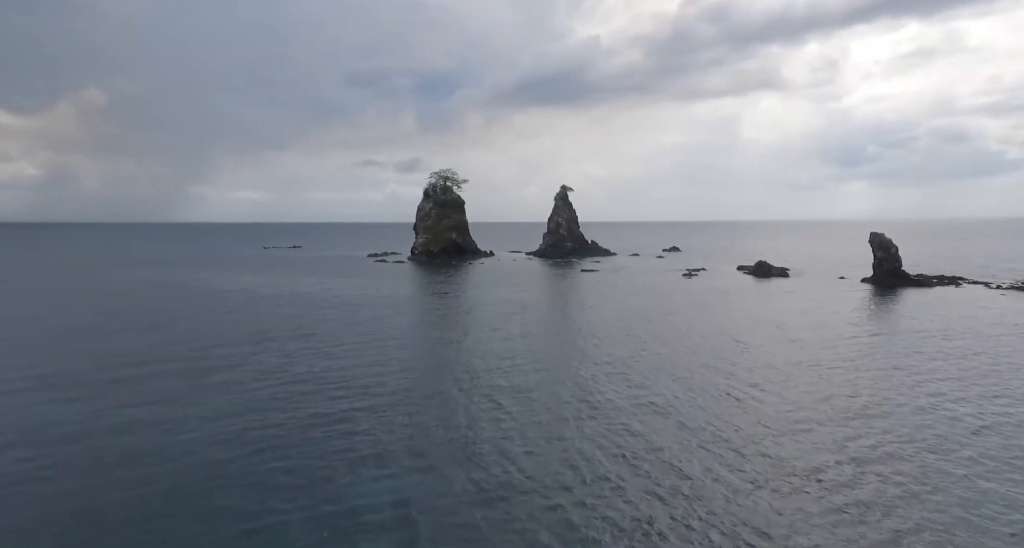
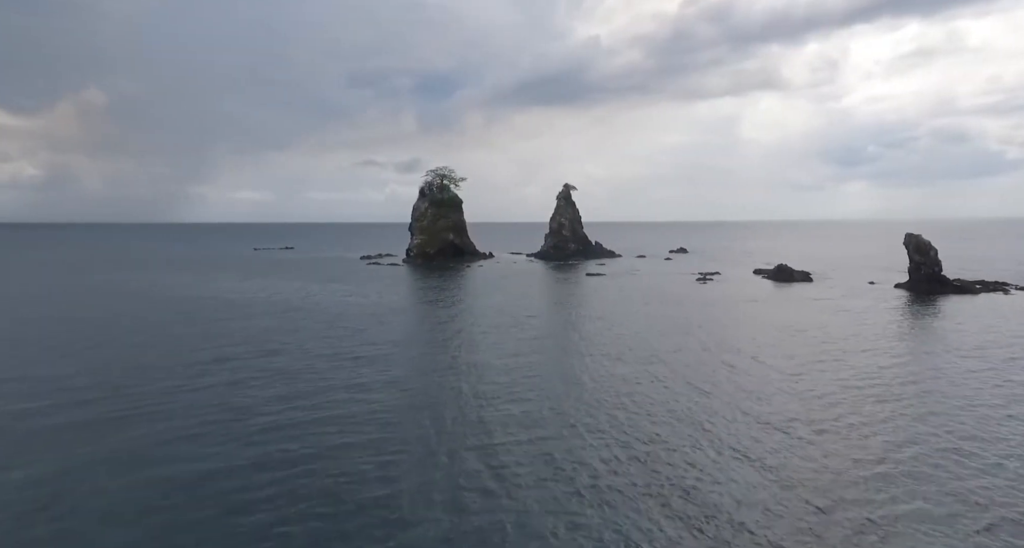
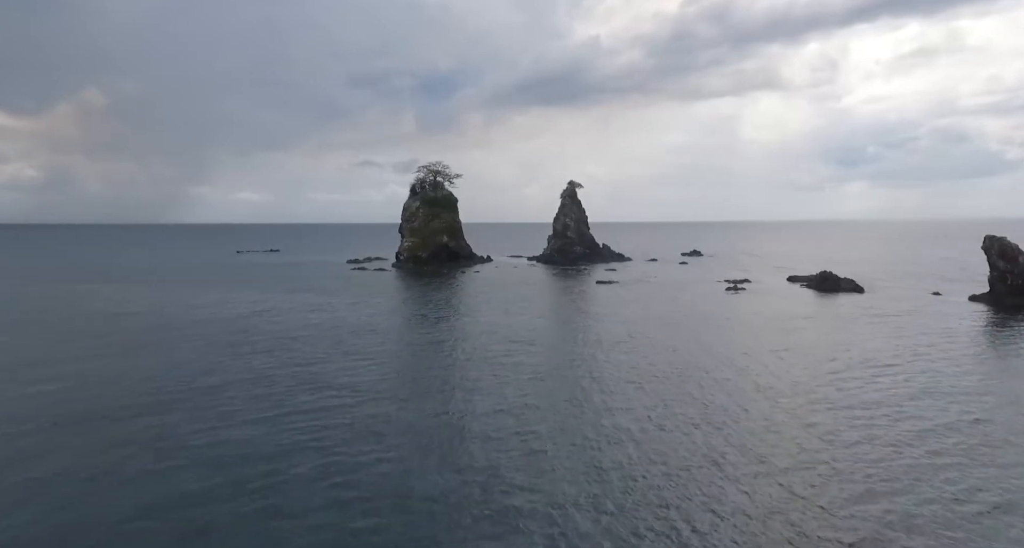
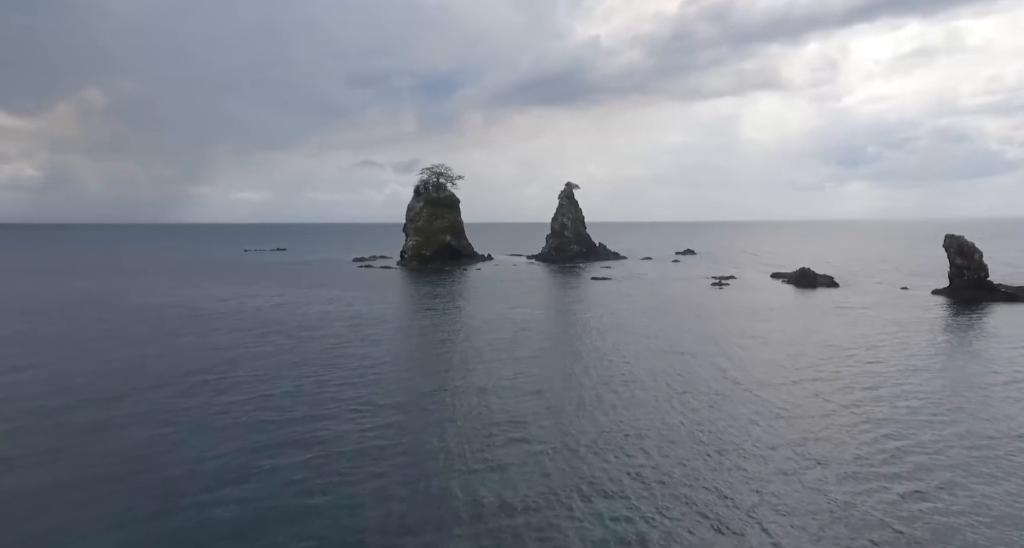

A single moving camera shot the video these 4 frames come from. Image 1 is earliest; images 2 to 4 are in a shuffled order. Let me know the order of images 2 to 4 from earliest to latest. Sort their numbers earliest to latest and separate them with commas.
2, 4, 3
